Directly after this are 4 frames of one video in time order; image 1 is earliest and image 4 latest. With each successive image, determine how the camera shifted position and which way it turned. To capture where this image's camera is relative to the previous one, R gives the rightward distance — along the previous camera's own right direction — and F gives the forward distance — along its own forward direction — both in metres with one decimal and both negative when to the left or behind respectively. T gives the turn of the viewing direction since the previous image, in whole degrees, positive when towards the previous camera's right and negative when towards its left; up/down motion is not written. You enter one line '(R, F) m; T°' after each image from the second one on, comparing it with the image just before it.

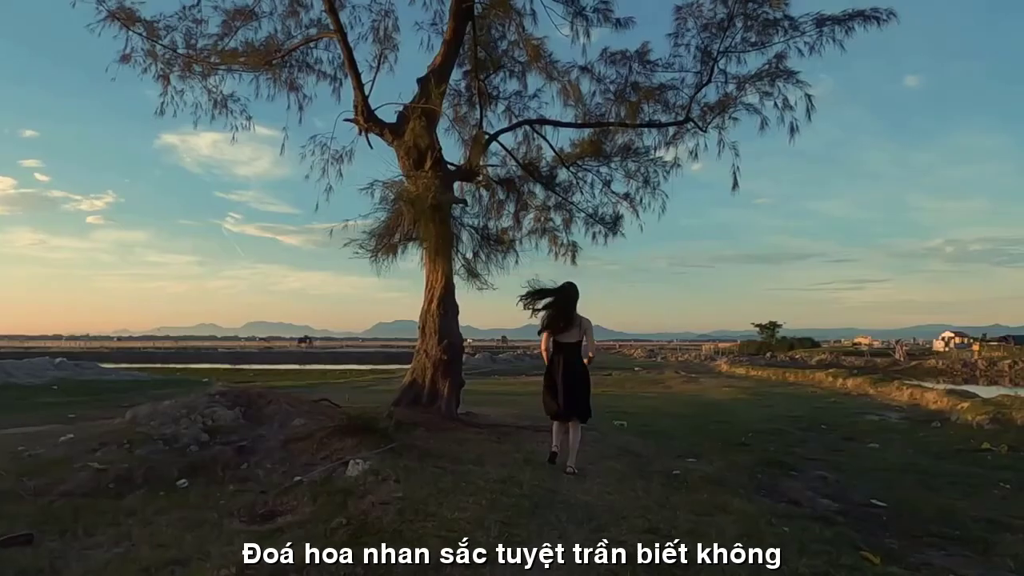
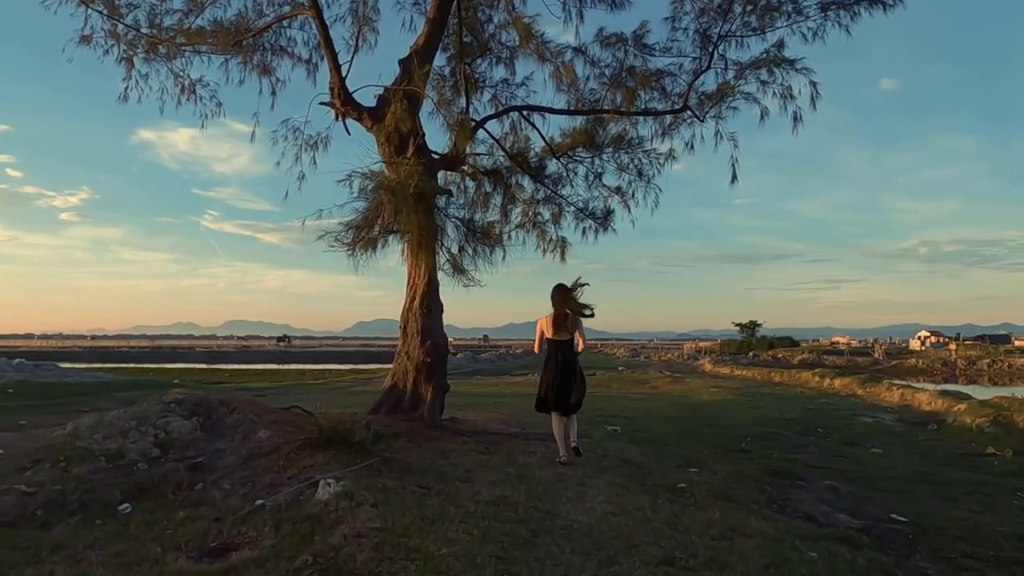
(-0.1, +0.6) m; +1°
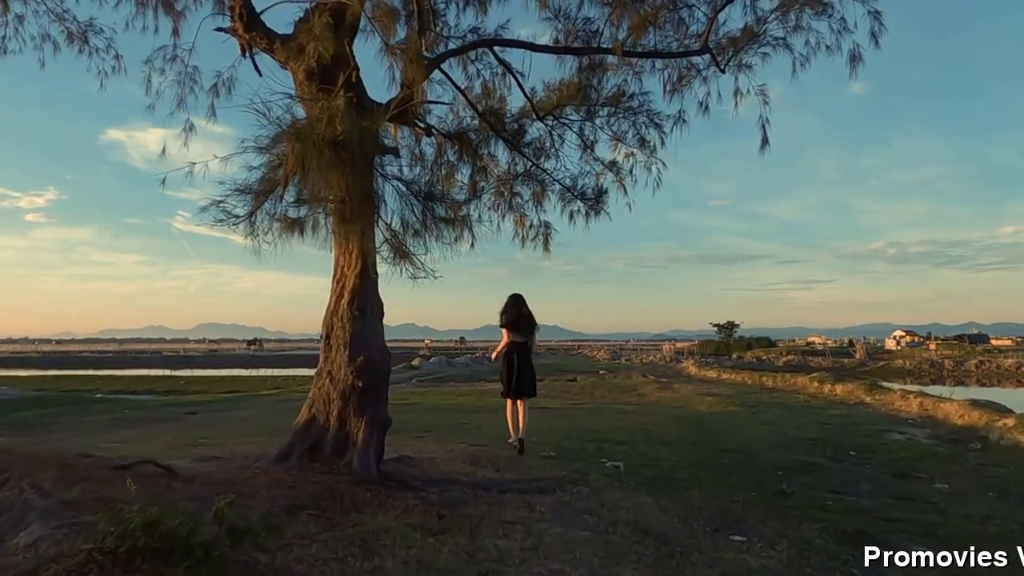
(+0.1, +2.4) m; +2°
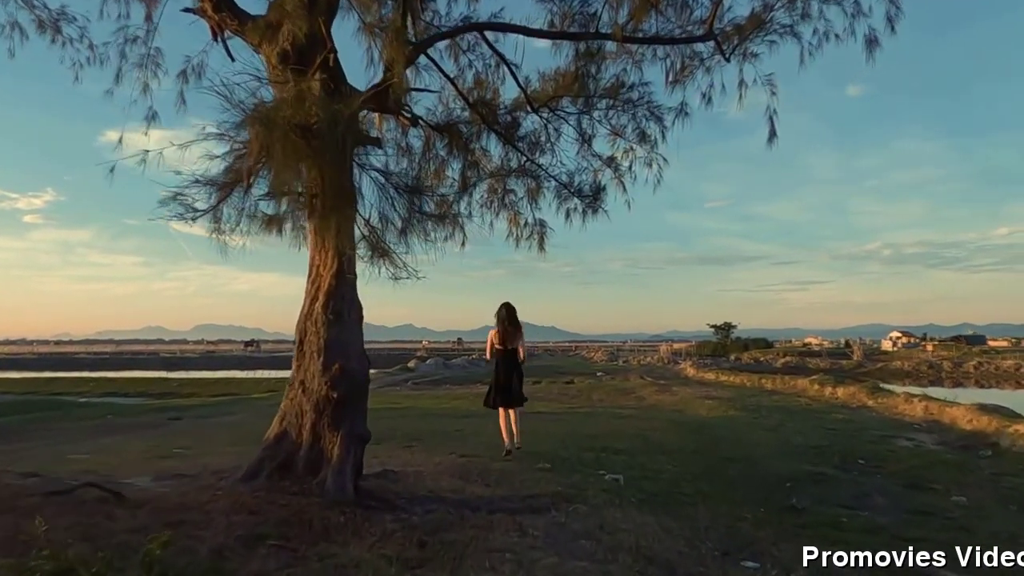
(0.0, +0.5) m; 0°
